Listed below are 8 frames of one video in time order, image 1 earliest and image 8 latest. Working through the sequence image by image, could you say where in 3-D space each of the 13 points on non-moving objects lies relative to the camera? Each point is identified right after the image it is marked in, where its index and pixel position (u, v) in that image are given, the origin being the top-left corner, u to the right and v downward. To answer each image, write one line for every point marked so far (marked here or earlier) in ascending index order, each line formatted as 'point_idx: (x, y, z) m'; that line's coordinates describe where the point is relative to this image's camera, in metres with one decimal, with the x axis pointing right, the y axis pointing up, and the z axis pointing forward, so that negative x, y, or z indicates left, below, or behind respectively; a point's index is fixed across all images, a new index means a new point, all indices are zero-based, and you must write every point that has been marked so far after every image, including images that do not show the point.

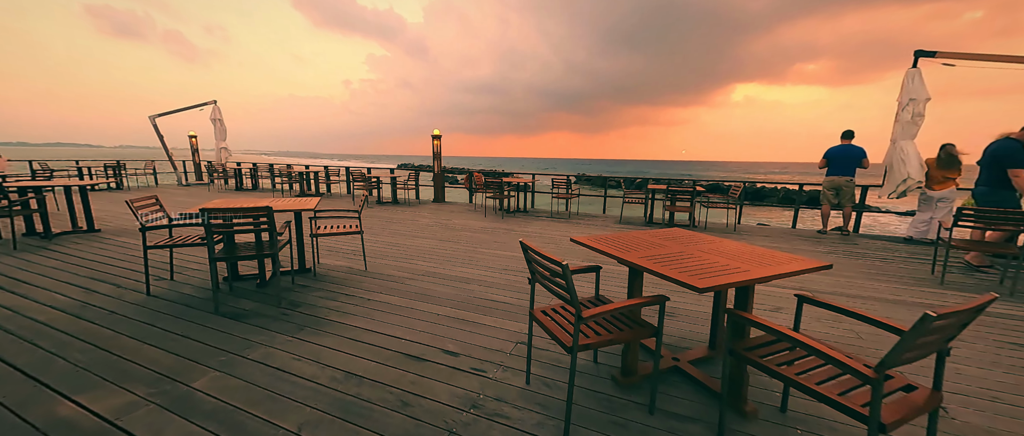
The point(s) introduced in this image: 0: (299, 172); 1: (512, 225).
0: (-6.2, +1.3, +9.9) m
1: (0.0, -0.1, +6.3) m
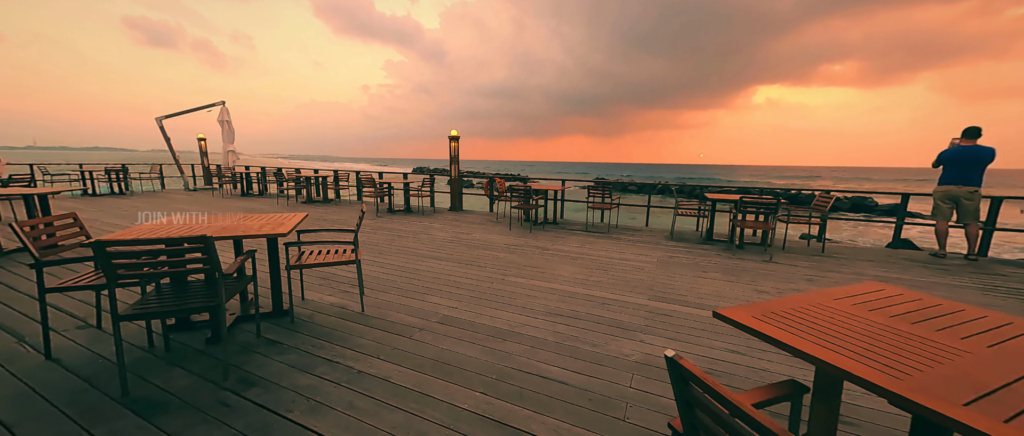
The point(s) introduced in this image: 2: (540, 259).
0: (-5.5, +1.1, +9.2) m
1: (+0.4, -0.4, +5.3) m
2: (+0.3, -0.5, +4.3) m
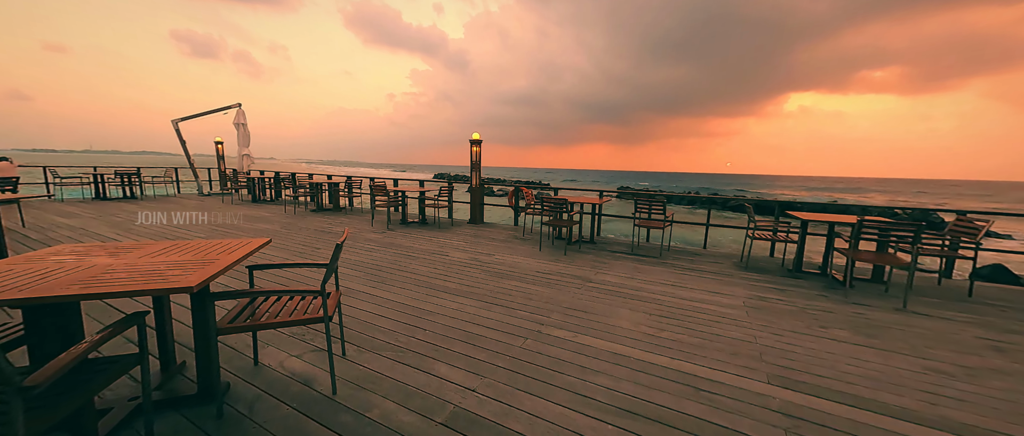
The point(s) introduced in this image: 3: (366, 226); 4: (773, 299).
0: (-4.8, +0.9, +8.5) m
1: (+0.9, -0.6, +4.3) m
2: (+0.7, -0.8, +3.3) m
3: (-2.9, -0.2, +6.7) m
4: (+2.6, -0.8, +3.4) m
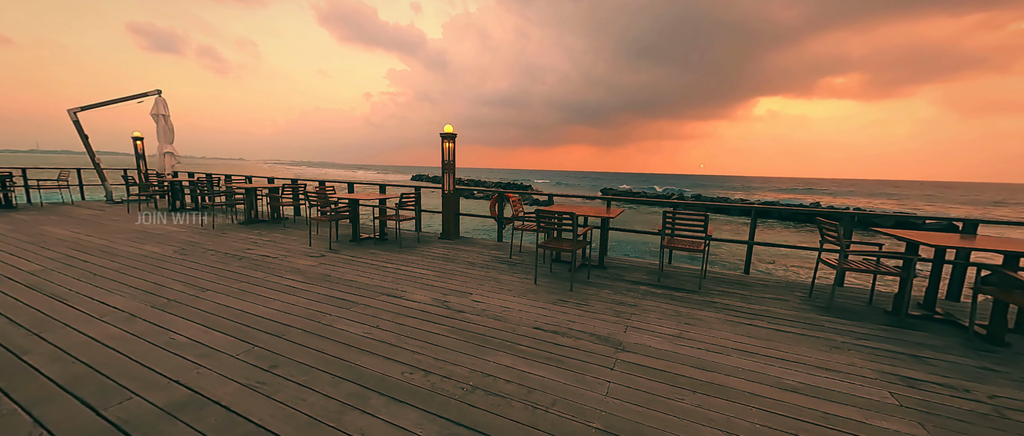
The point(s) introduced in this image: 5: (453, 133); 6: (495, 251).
0: (-5.2, +0.6, +6.8) m
1: (+0.7, -0.8, +2.8) m
2: (+0.6, -1.0, +1.9) m
3: (-3.1, -0.4, +5.0) m
4: (+2.5, -1.0, +2.1) m
5: (-0.9, +1.4, +5.6) m
6: (-0.2, -0.5, +5.0) m
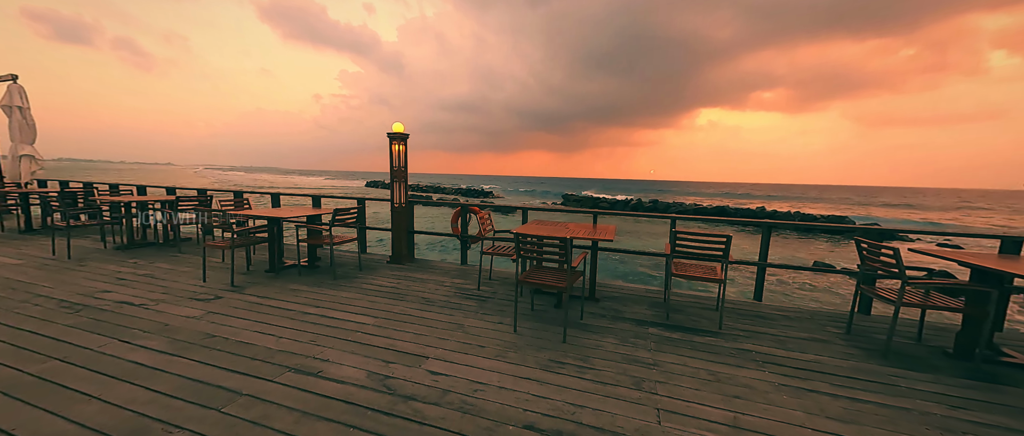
0: (-5.8, +0.2, +5.2) m
1: (+0.6, -1.0, +1.9) m
2: (+0.6, -1.1, +1.0) m
3: (-3.5, -0.7, +3.7) m
4: (+2.5, -1.1, +1.4) m
5: (-1.4, +1.1, +4.5) m
6: (-0.6, -0.7, +4.0) m
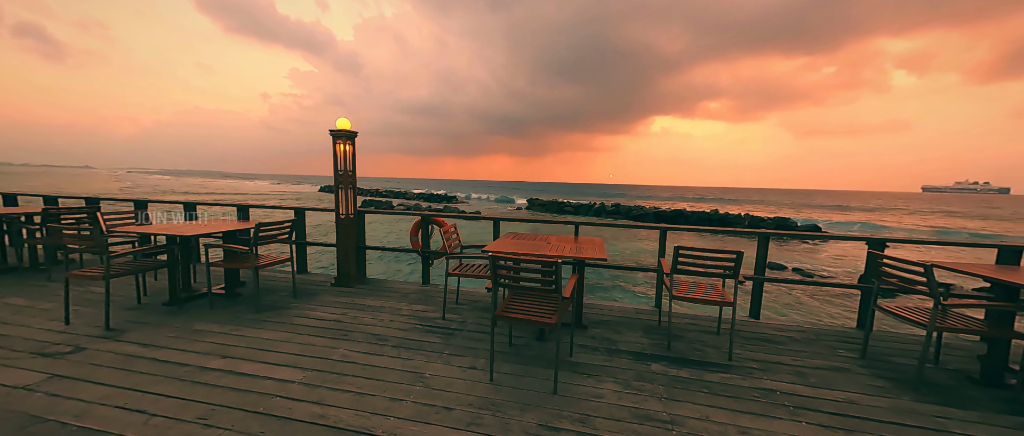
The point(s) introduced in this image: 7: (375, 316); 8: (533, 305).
0: (-6.2, 0.0, +4.0) m
1: (+0.5, -1.1, +1.4) m
2: (+0.6, -1.2, +0.5) m
3: (-3.7, -0.9, +2.7) m
4: (+2.4, -1.2, +1.0) m
5: (-1.7, +1.0, +3.8) m
6: (-0.9, -0.9, +3.3) m
7: (-1.3, -0.9, +3.1) m
8: (+0.1, -0.6, +2.5) m
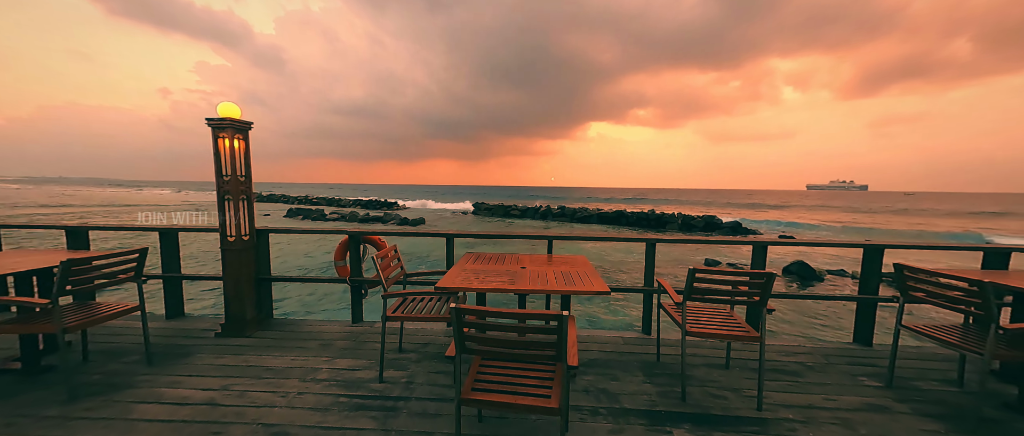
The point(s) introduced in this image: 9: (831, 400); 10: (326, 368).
0: (-6.5, -0.3, +2.2) m
1: (+0.6, -1.2, +0.7) m
2: (+0.8, -1.3, -0.2) m
3: (-3.9, -1.1, +1.4) m
4: (+2.5, -1.2, +0.7) m
5: (-2.1, +0.8, +2.8) m
6: (-1.1, -1.0, +2.4) m
7: (-1.5, -1.0, +2.1) m
8: (0.0, -0.7, +1.7) m
9: (+1.9, -1.1, +2.1) m
10: (-1.3, -1.0, +2.3) m
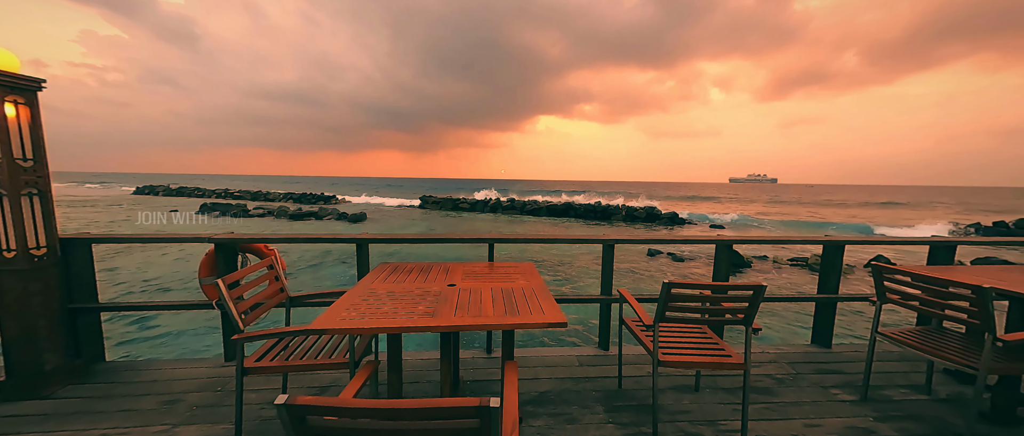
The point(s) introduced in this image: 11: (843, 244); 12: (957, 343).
0: (-6.8, -0.4, +0.7) m
1: (+0.4, -1.2, +0.3) m
2: (+0.8, -1.3, -0.6) m
3: (-4.0, -1.2, +0.2) m
4: (+2.3, -1.2, +0.5) m
5: (-2.6, +0.8, +1.8) m
6: (-1.5, -1.0, +1.6) m
7: (-1.8, -1.1, +1.4) m
8: (-0.3, -0.7, +1.1) m
9: (+1.6, -1.1, +1.8) m
10: (-1.6, -1.0, +1.6) m
11: (+2.5, -0.2, +2.6) m
12: (+2.5, -0.7, +2.0) m
